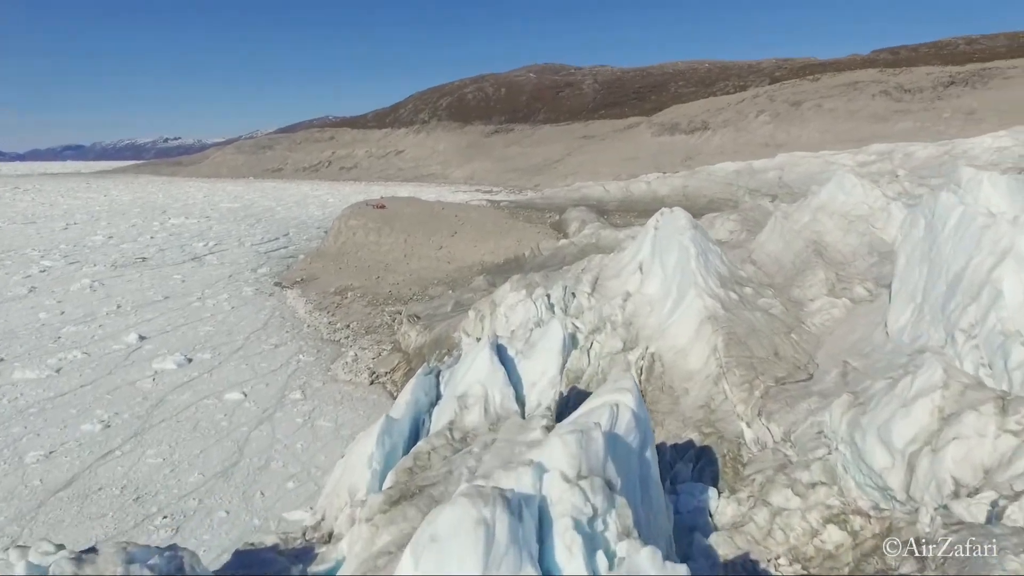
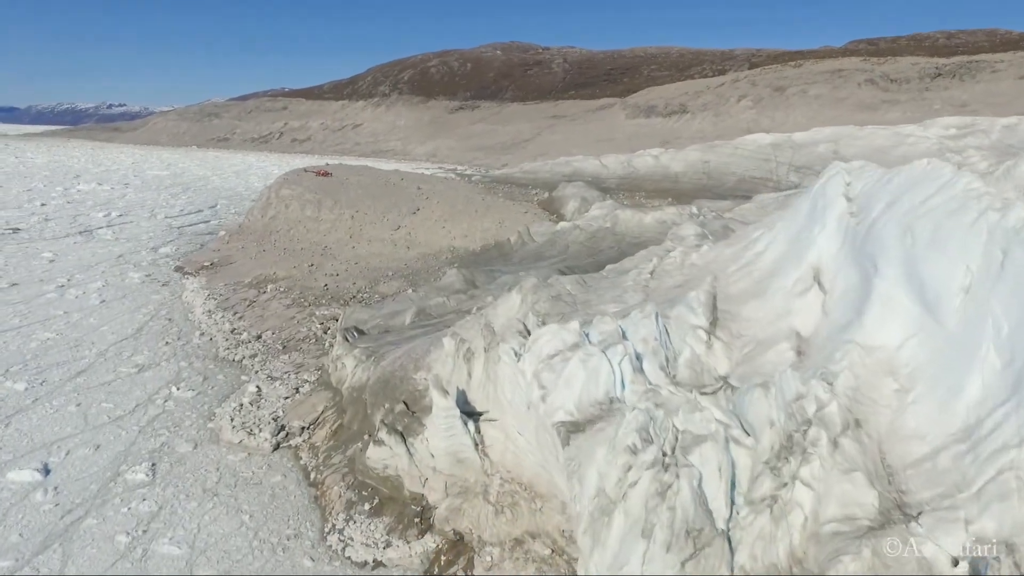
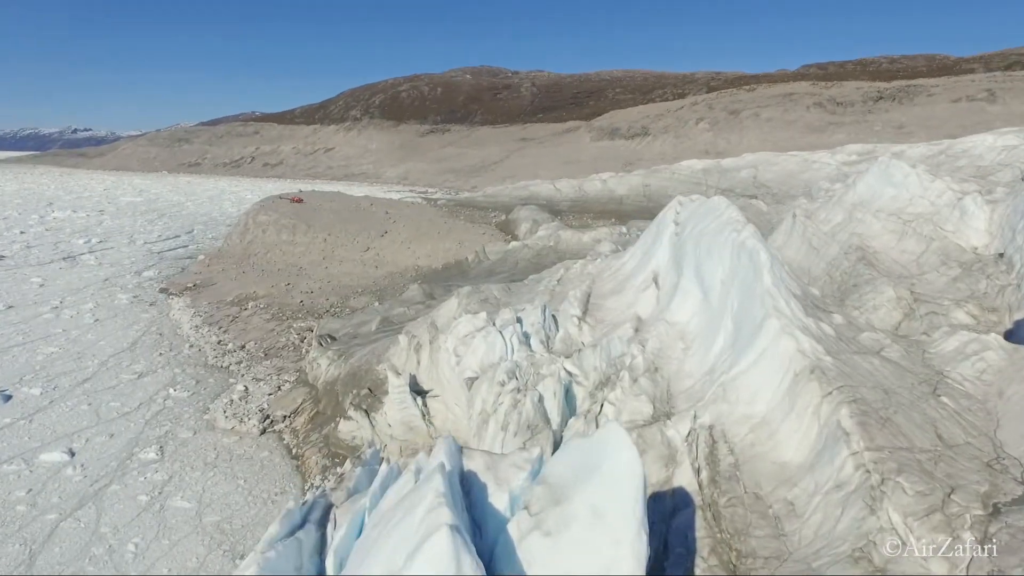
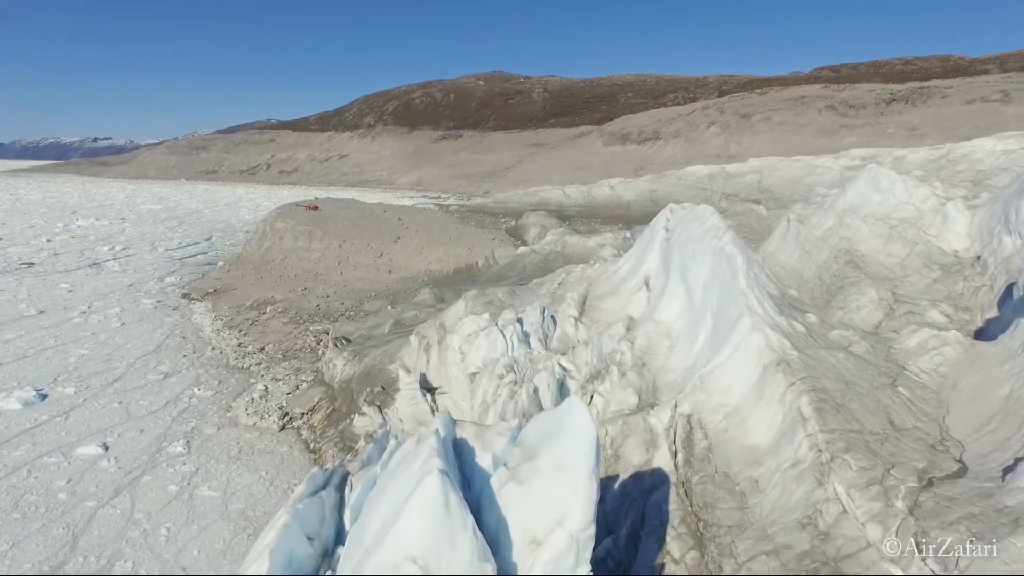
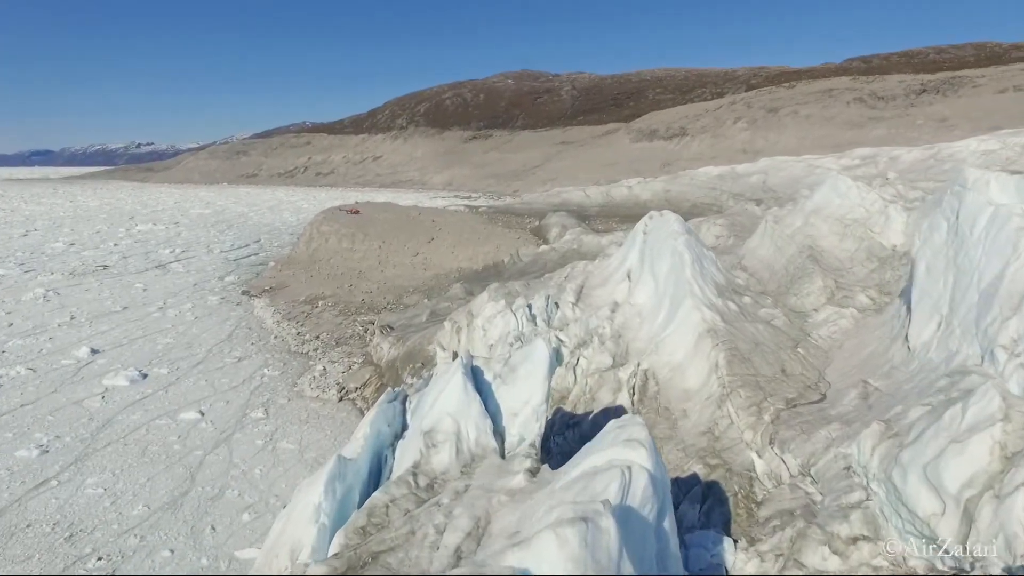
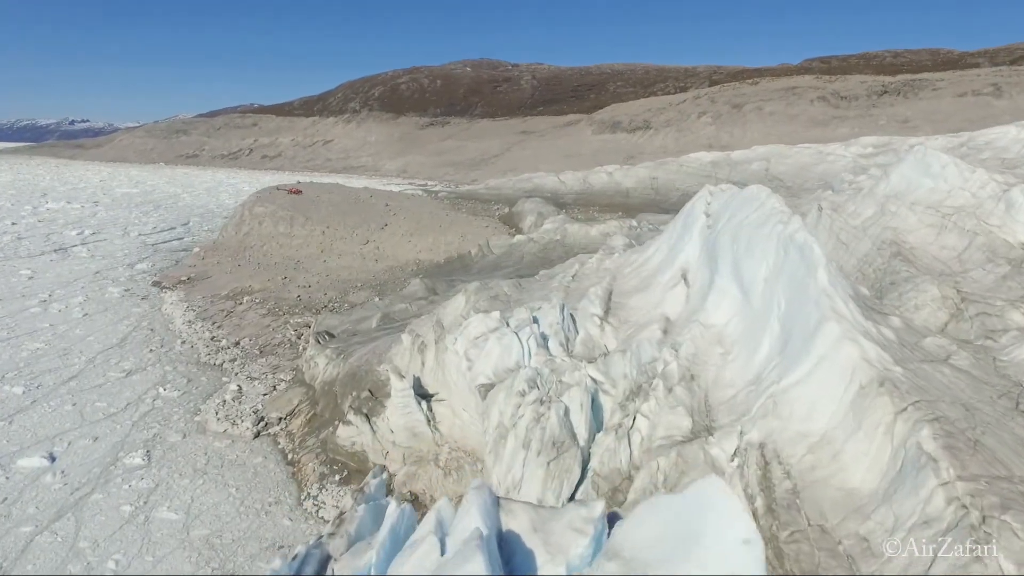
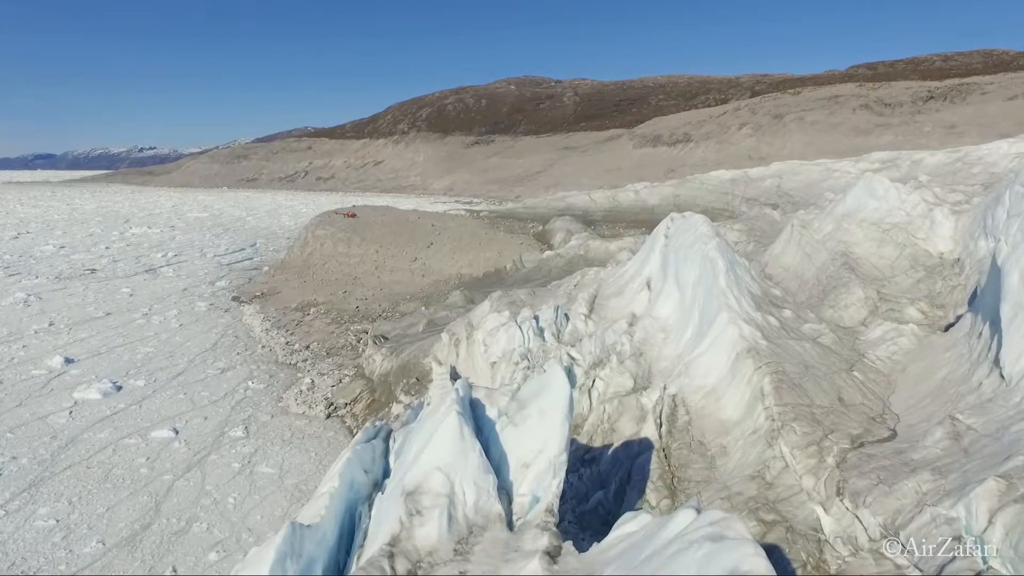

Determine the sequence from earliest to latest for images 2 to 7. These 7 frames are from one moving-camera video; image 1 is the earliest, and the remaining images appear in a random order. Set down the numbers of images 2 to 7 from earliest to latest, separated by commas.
5, 7, 4, 3, 6, 2
